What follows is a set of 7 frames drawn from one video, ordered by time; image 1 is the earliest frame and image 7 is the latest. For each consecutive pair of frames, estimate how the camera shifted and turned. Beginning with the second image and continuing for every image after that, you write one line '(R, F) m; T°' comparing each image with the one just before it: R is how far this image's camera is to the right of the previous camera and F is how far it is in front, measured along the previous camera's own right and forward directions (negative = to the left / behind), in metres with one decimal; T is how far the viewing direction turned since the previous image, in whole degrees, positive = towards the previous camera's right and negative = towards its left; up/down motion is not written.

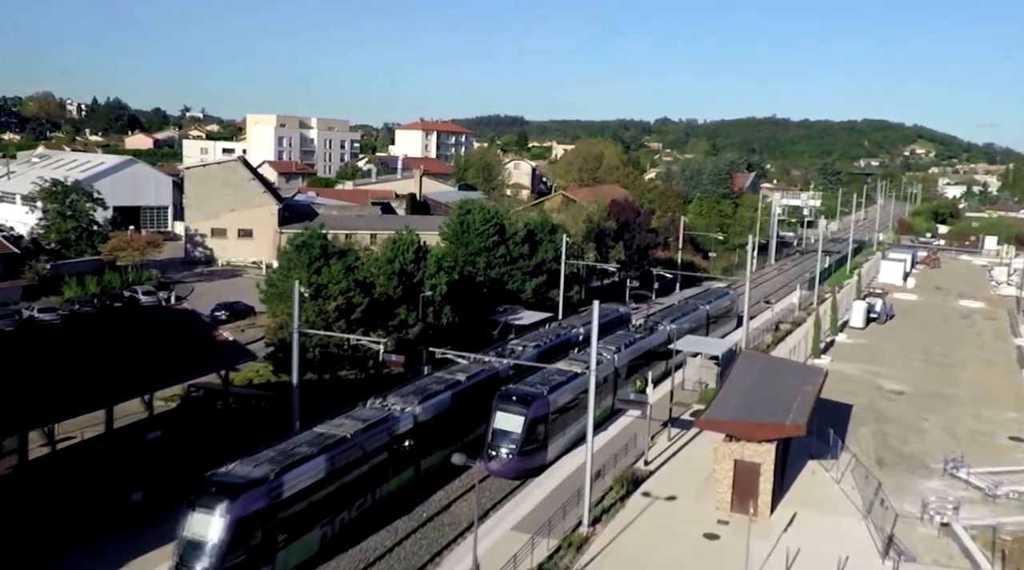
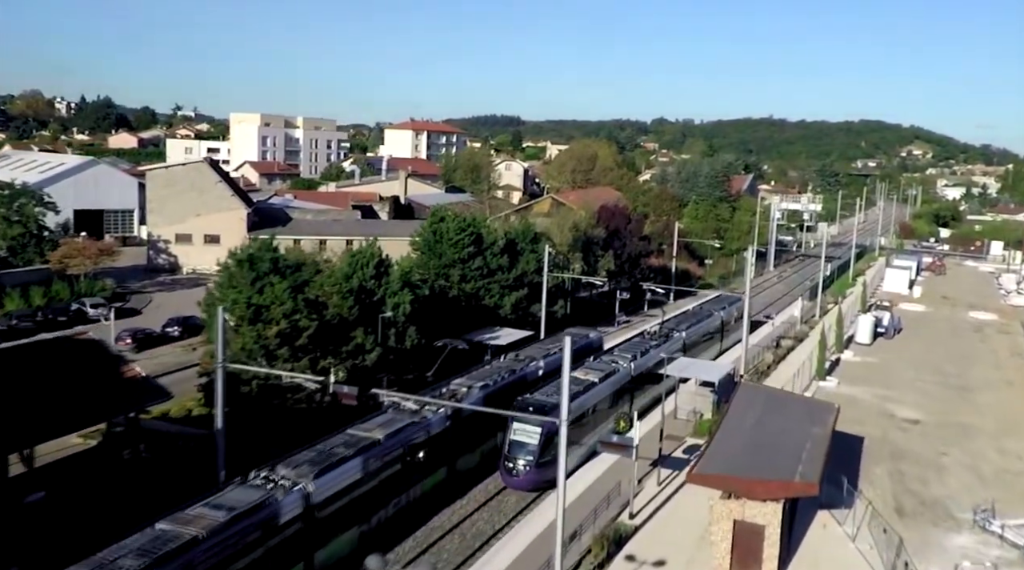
(+0.5, +2.3) m; 0°
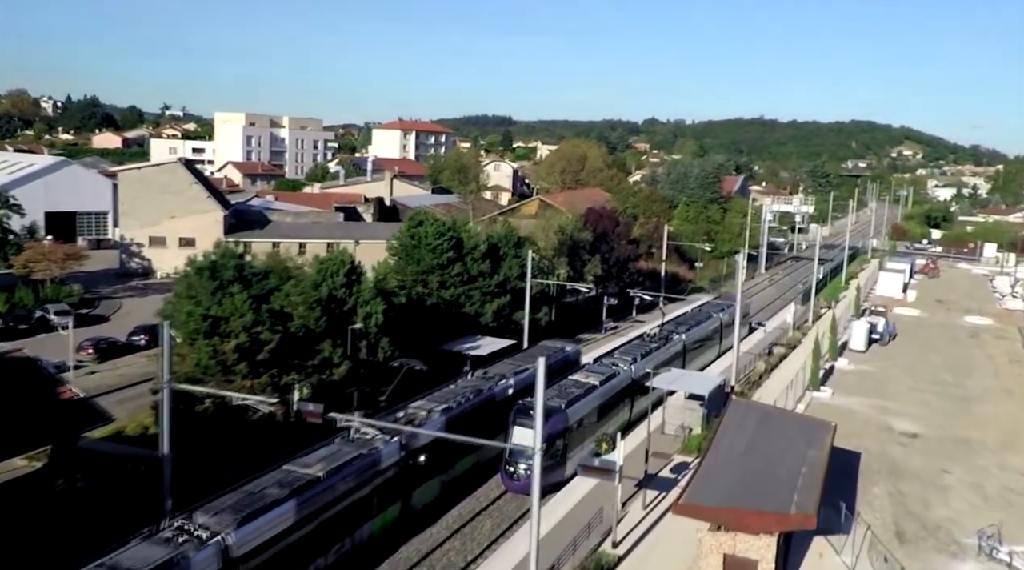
(+0.3, +1.1) m; +1°
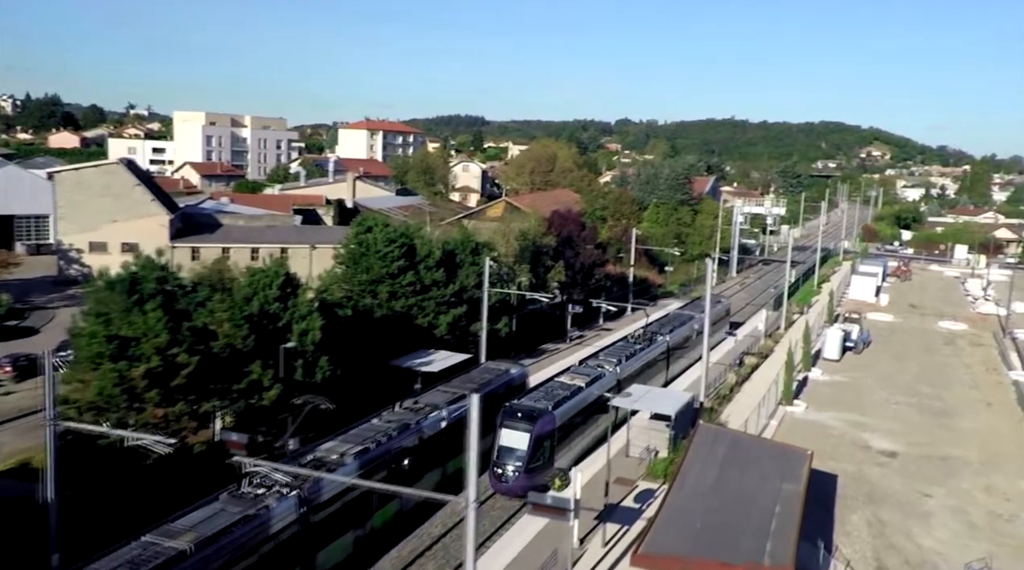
(+0.4, +1.5) m; +2°
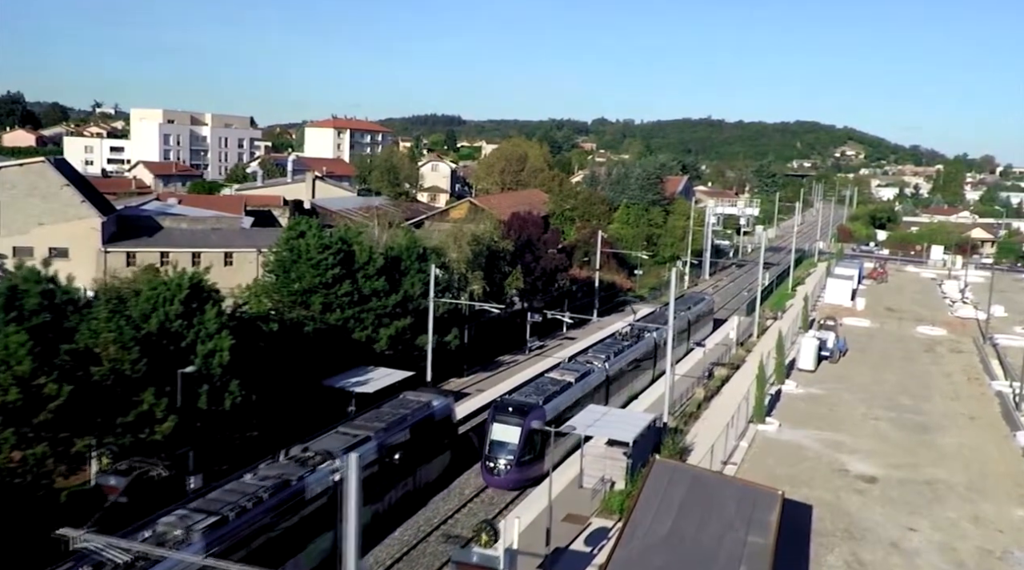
(+0.7, +1.9) m; +1°
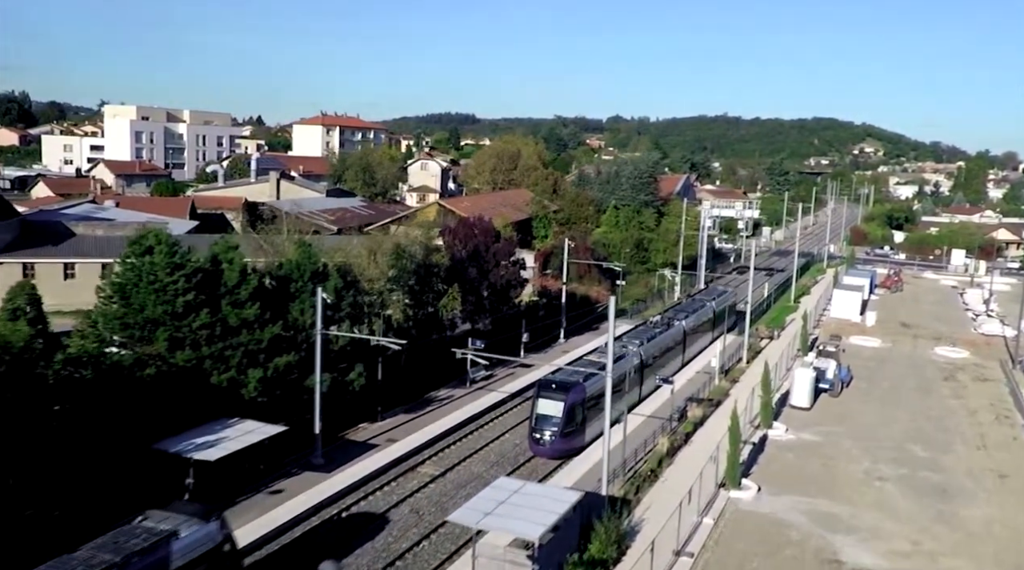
(+2.0, +4.4) m; -1°
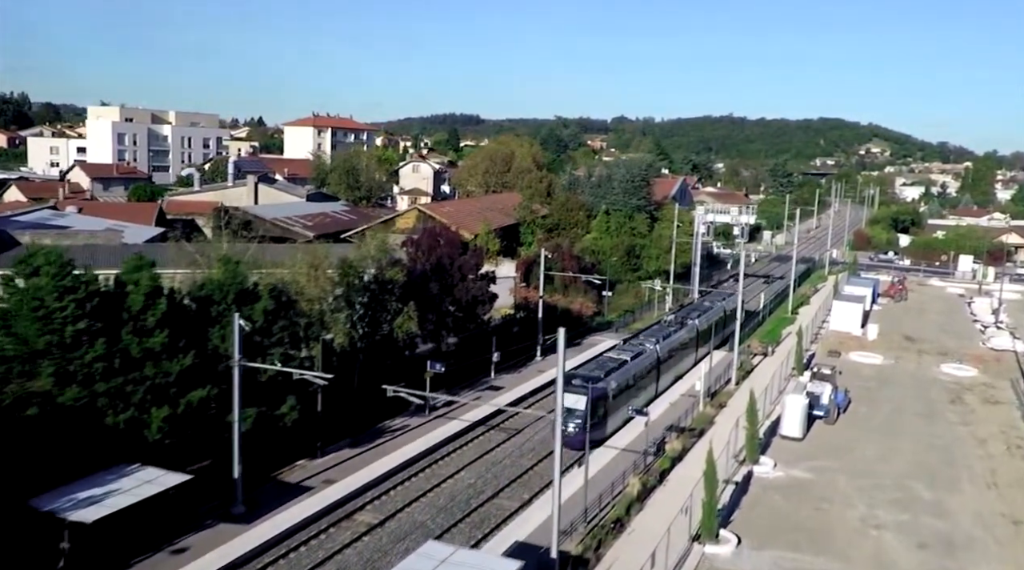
(+1.0, +2.1) m; 0°
